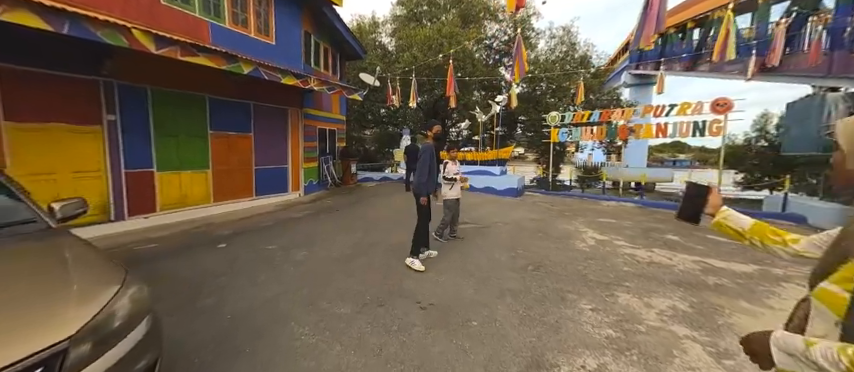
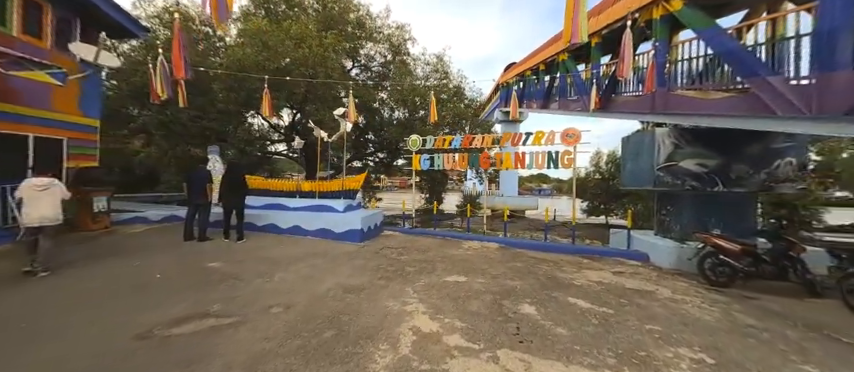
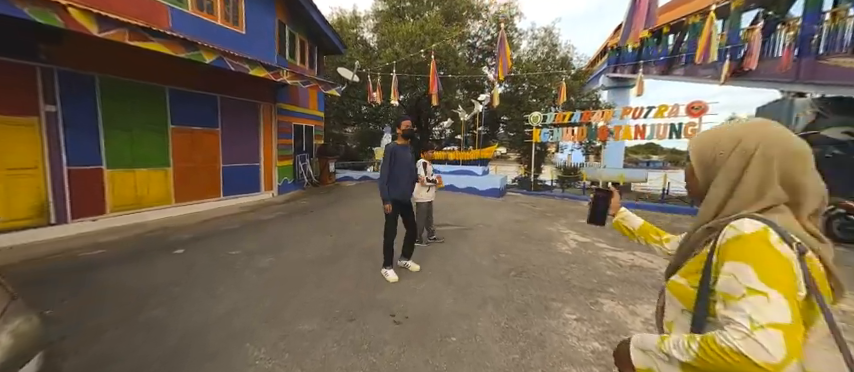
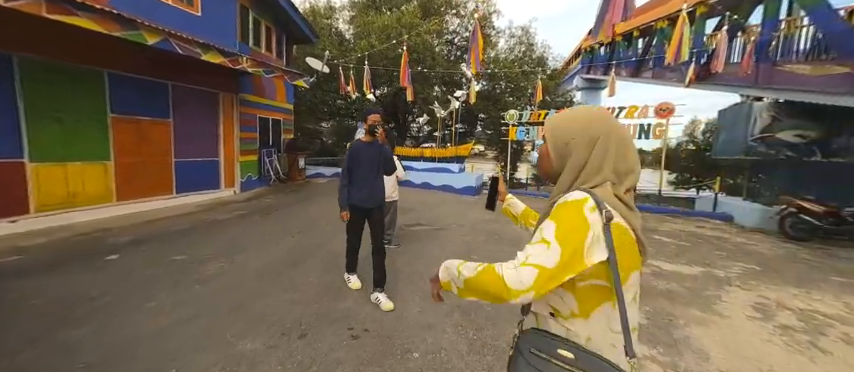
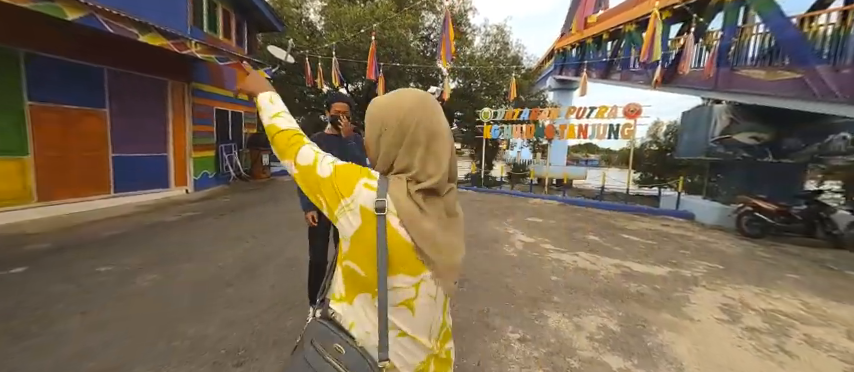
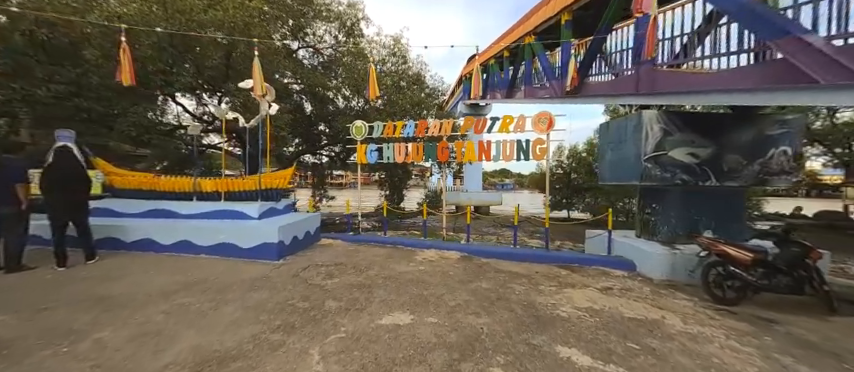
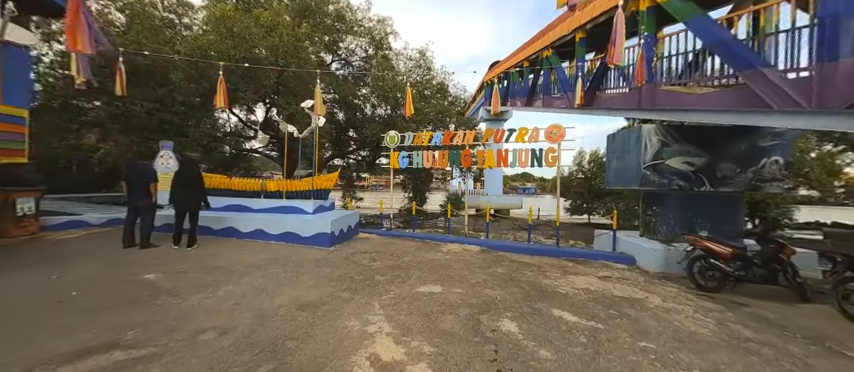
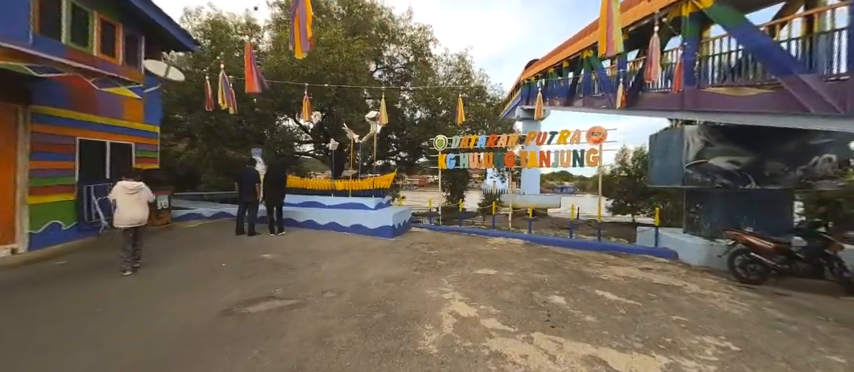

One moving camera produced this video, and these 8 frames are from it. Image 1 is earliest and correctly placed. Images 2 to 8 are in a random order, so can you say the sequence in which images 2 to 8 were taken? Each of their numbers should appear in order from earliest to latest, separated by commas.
3, 4, 5, 8, 2, 7, 6
